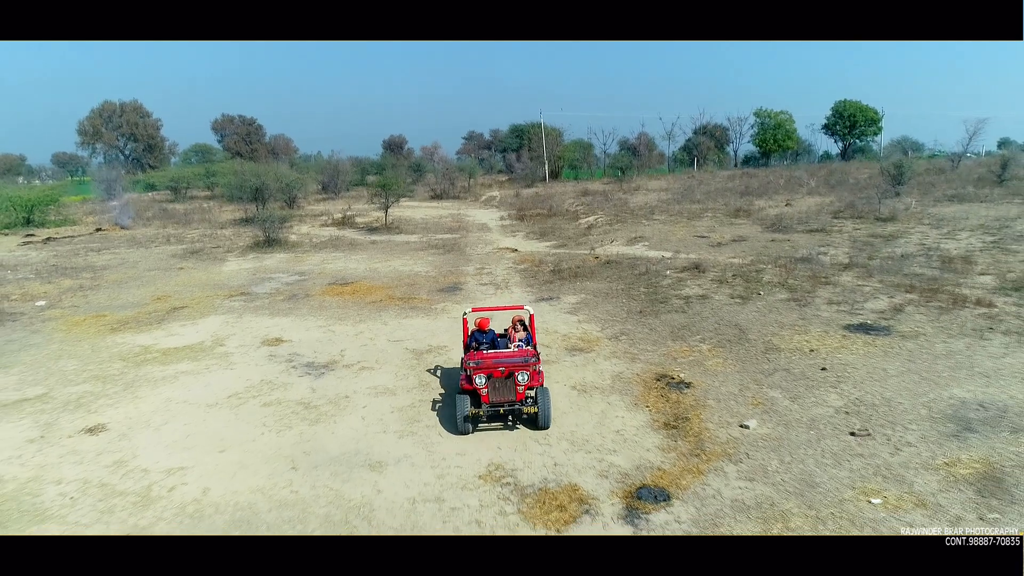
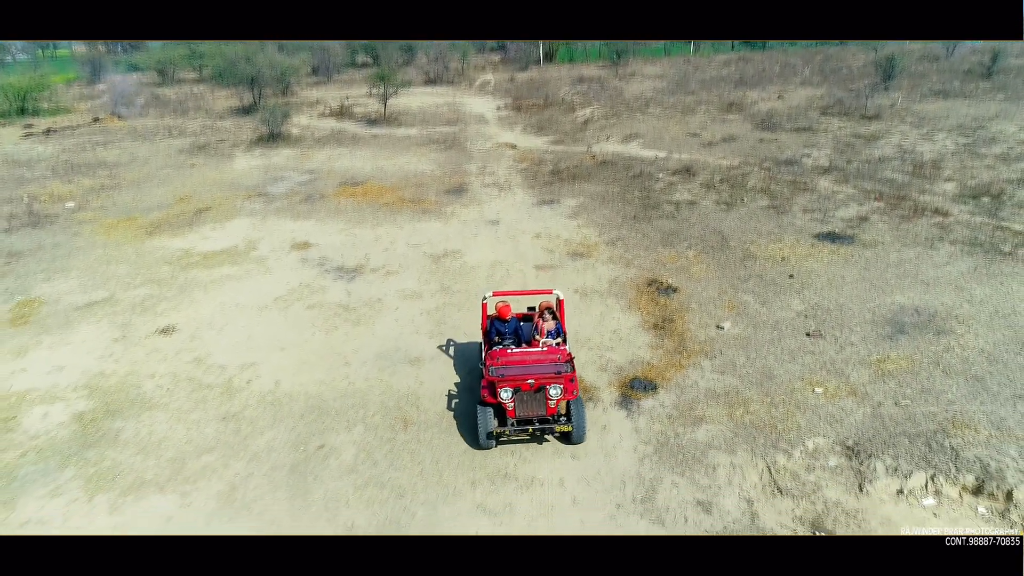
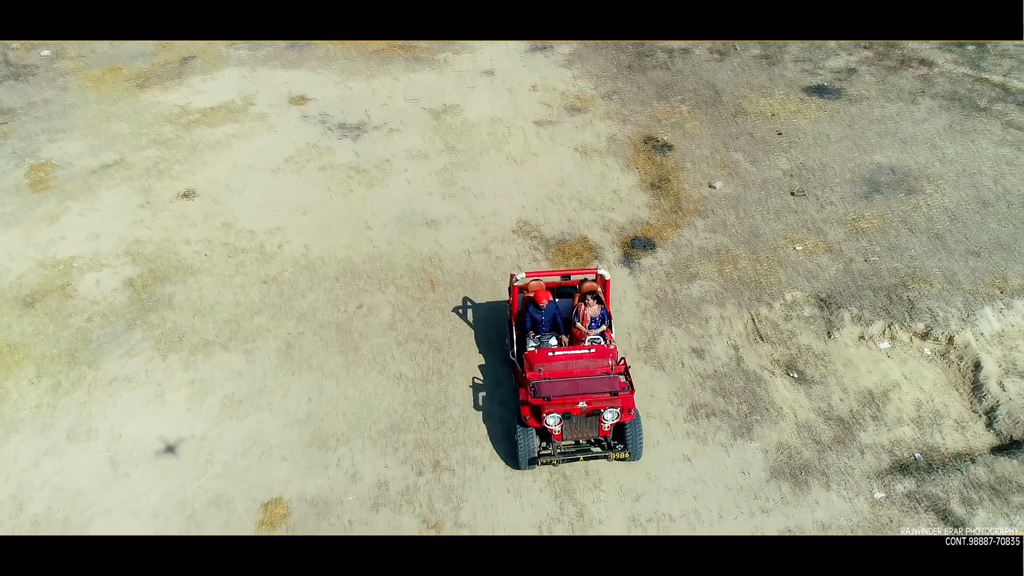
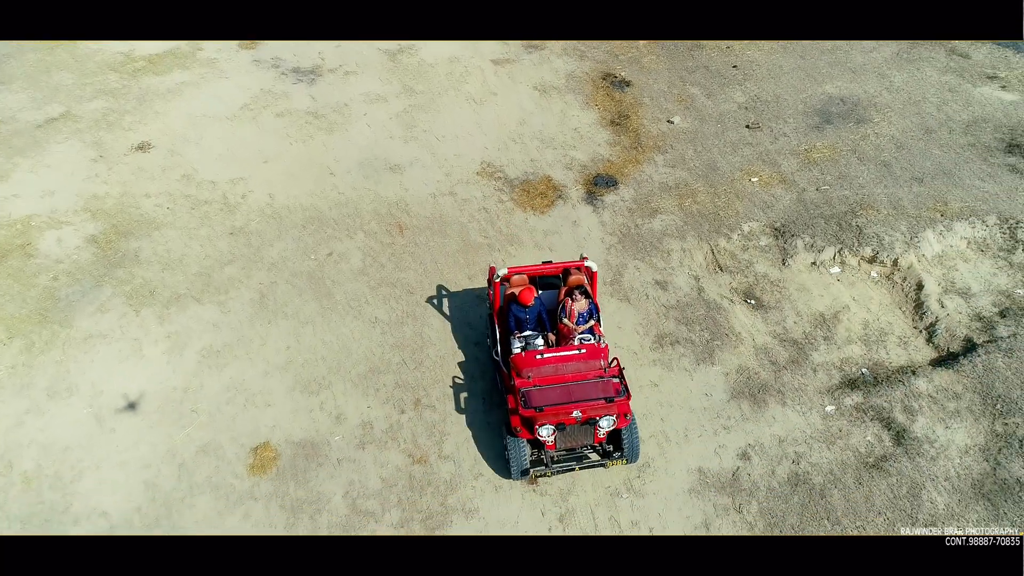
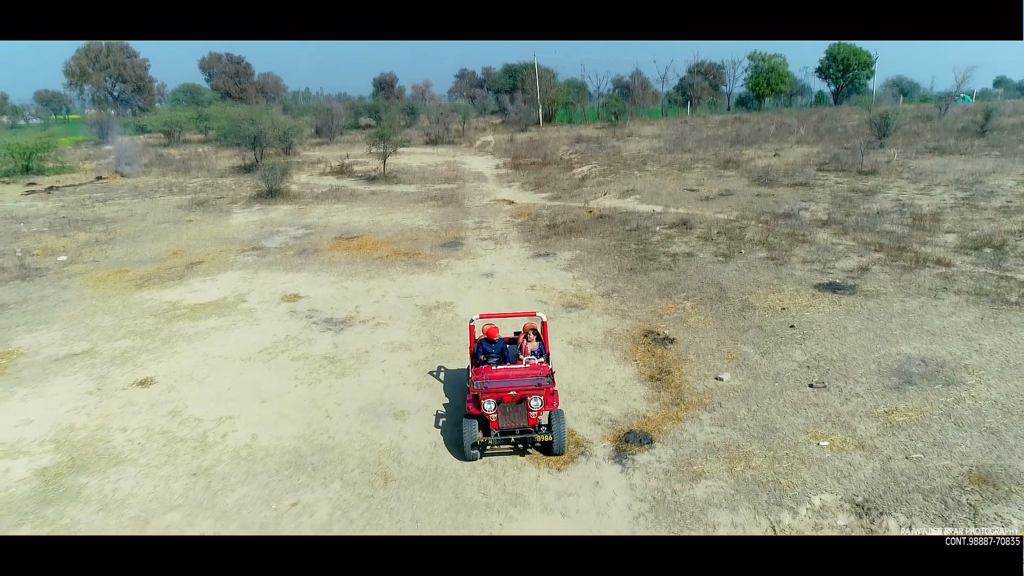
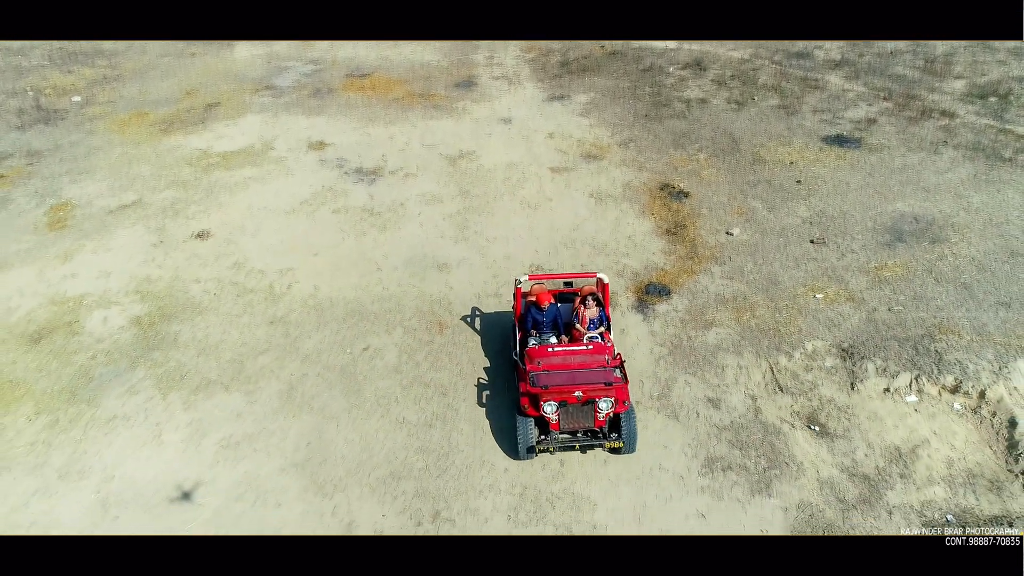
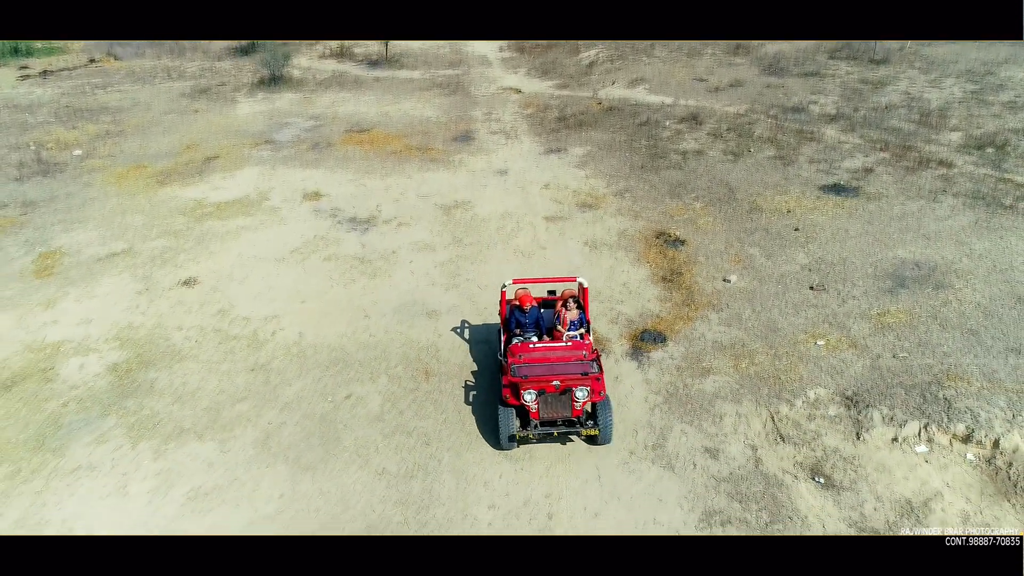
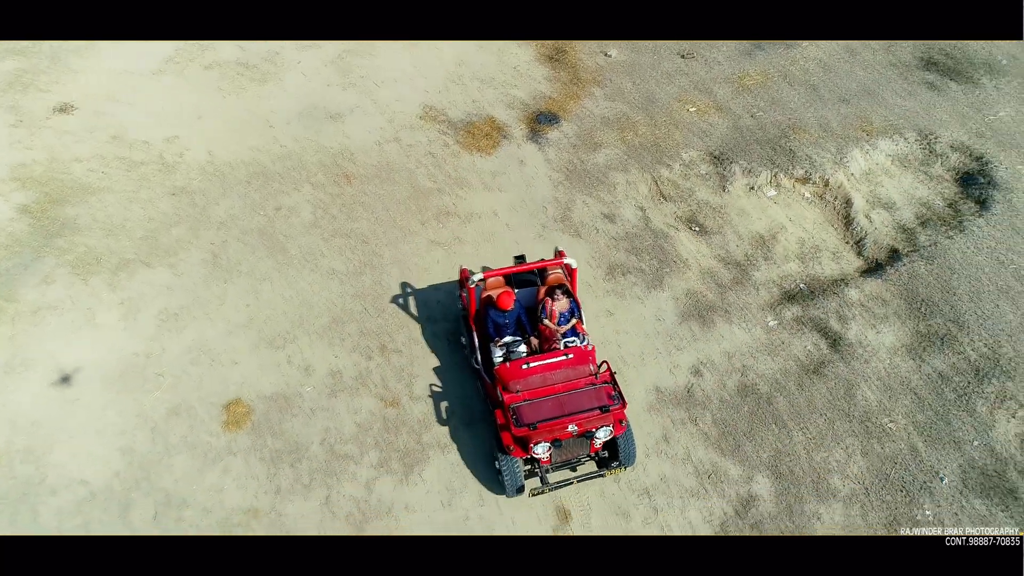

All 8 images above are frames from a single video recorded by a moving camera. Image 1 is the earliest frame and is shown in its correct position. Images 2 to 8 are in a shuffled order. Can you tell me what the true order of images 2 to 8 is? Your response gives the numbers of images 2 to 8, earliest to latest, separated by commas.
5, 2, 7, 6, 3, 4, 8
